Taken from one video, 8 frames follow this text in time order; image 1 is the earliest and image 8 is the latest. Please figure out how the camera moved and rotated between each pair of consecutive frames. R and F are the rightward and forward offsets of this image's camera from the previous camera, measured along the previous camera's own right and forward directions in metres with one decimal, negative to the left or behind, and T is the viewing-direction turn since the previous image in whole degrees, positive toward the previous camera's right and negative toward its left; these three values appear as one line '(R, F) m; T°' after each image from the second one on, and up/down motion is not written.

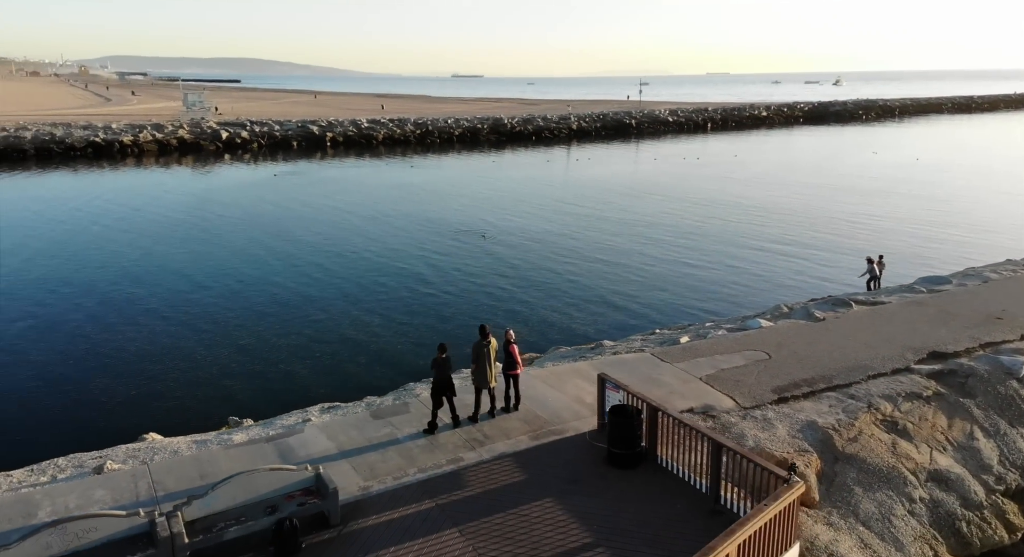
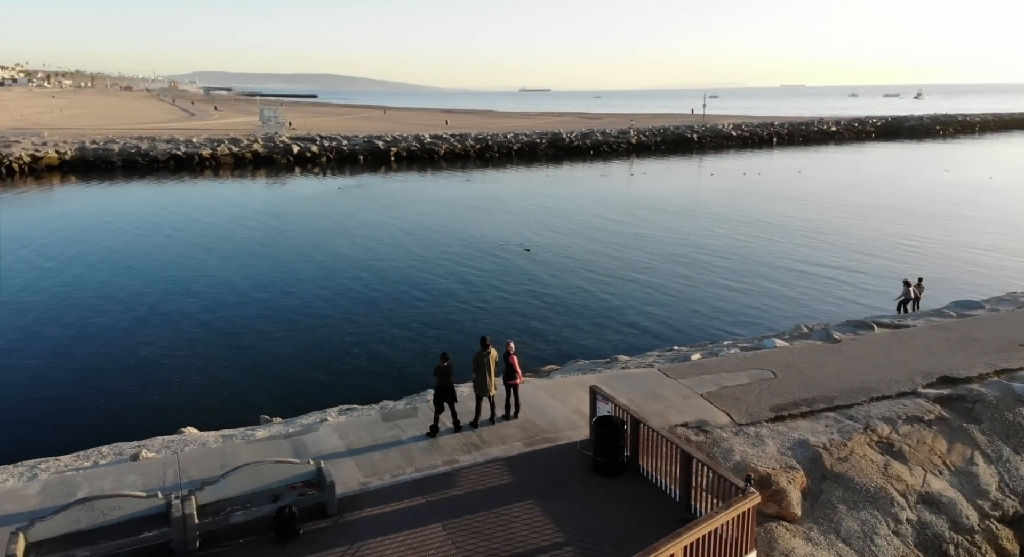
(+0.6, -0.4) m; -4°
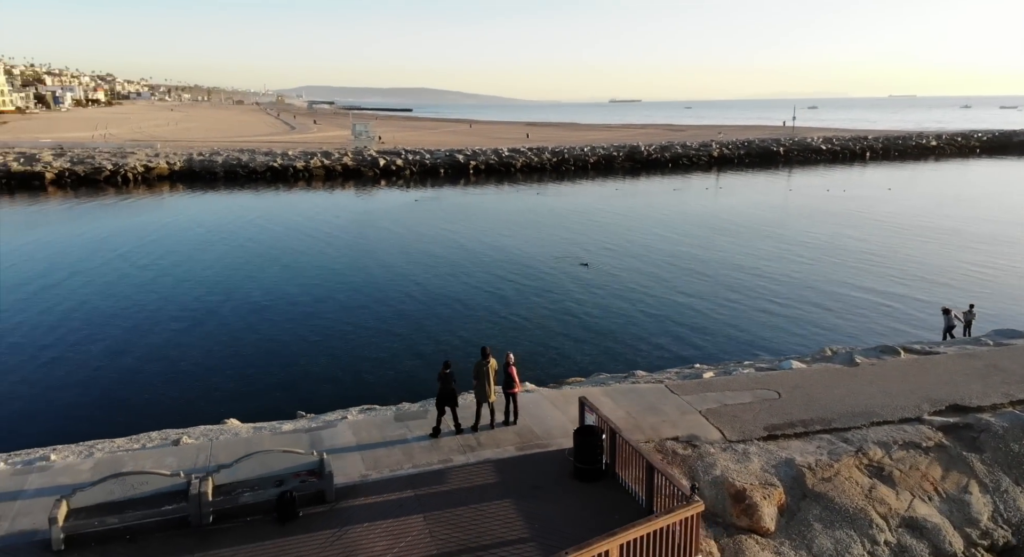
(+0.8, -0.5) m; -5°
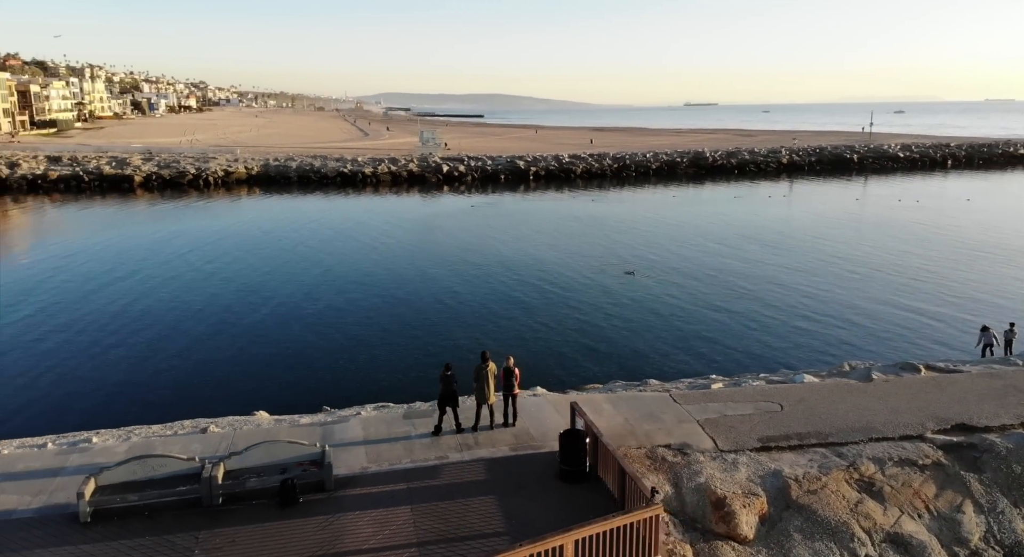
(+0.7, -0.4) m; -4°
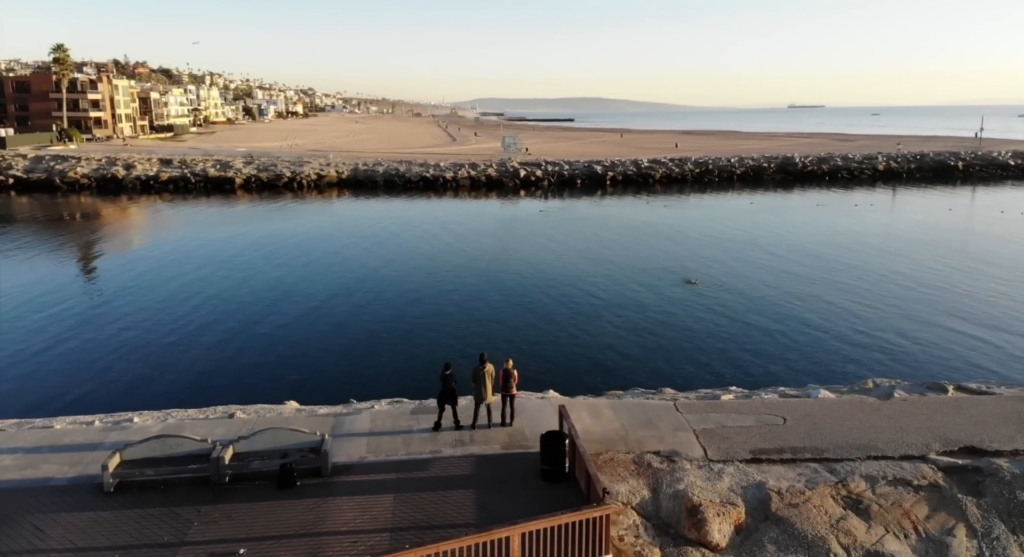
(+0.9, -0.3) m; -5°
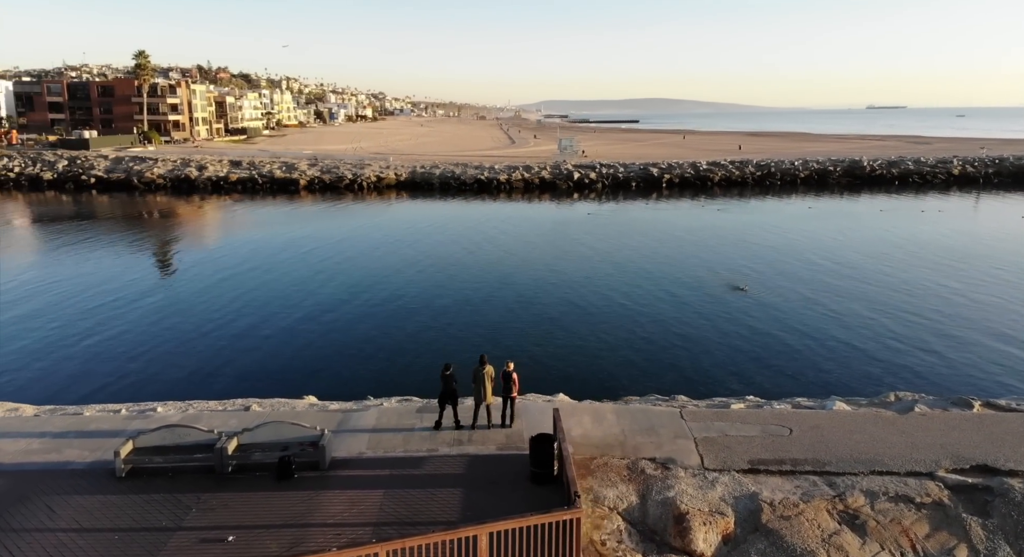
(+0.6, -0.1) m; -4°
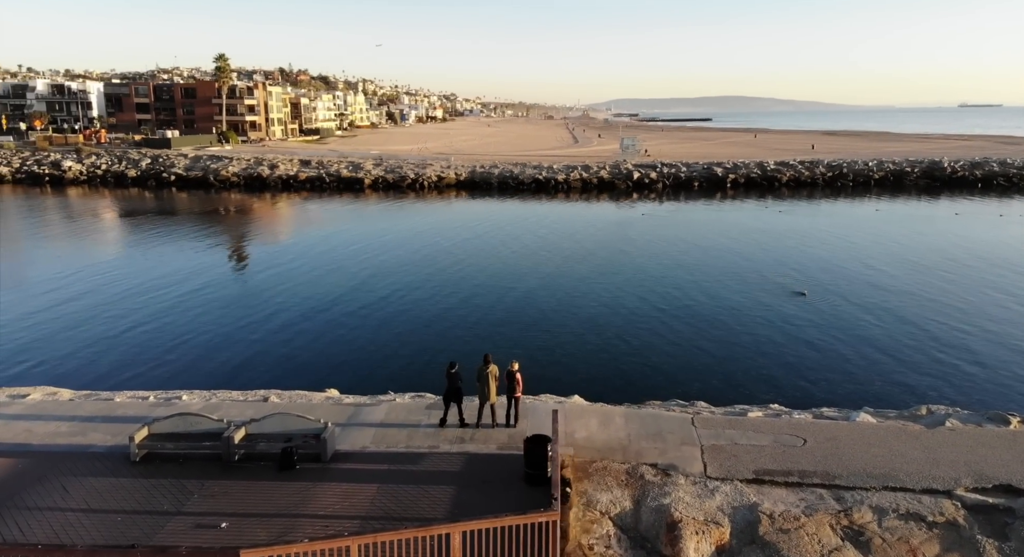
(+0.6, 0.0) m; -4°
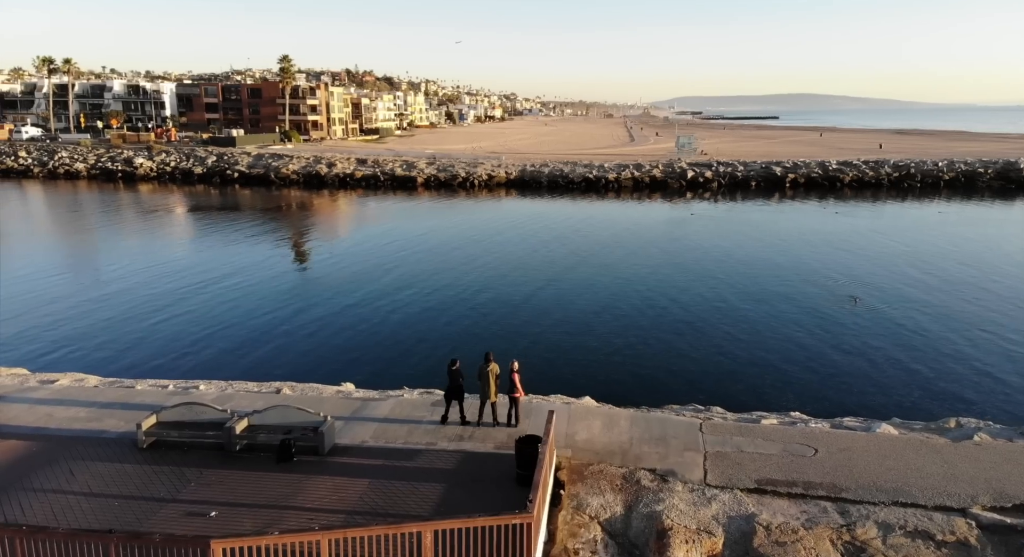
(+0.6, +0.1) m; -4°
